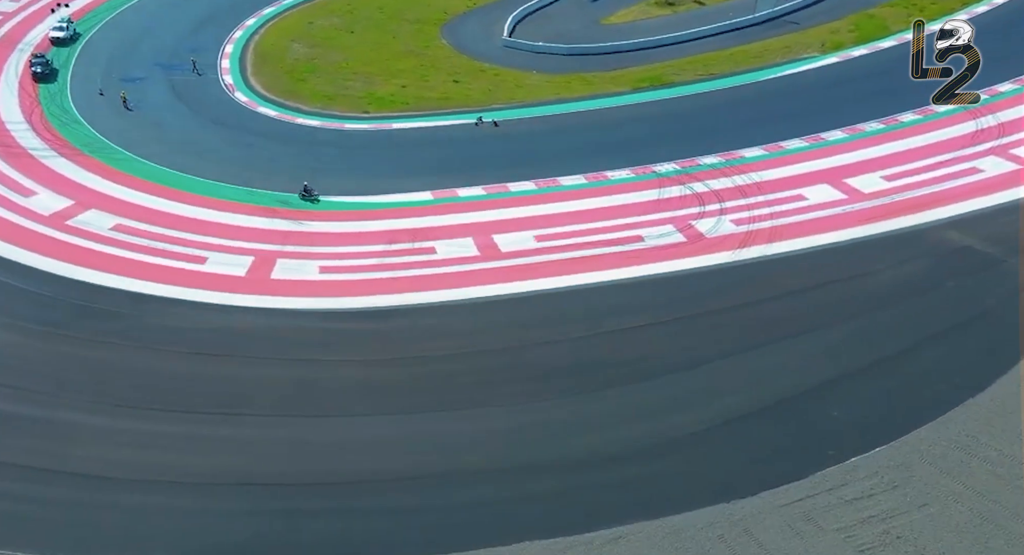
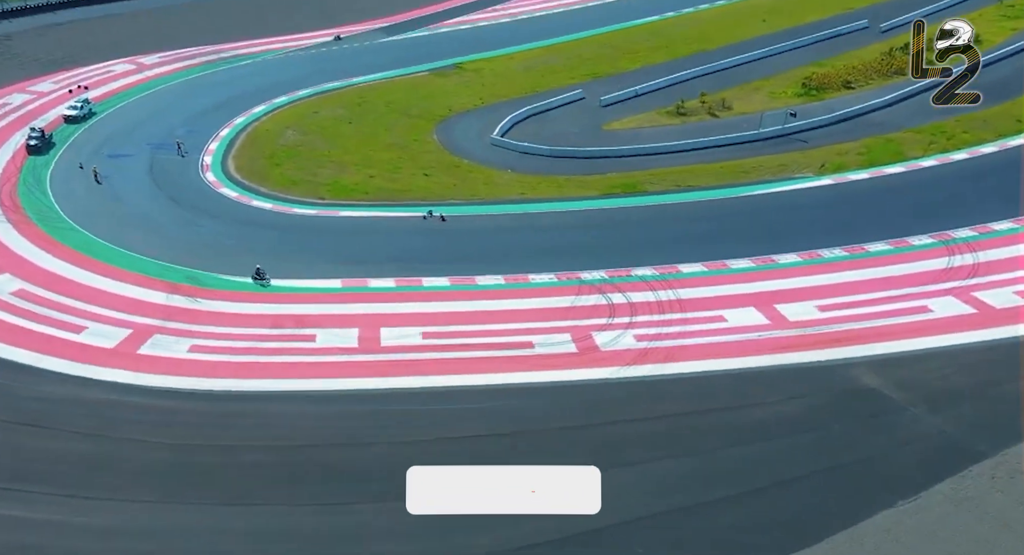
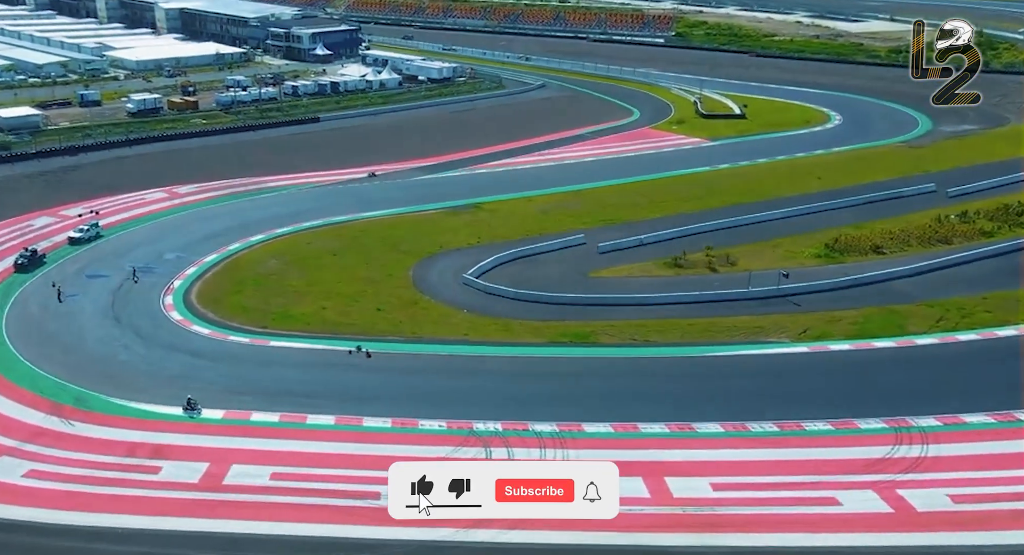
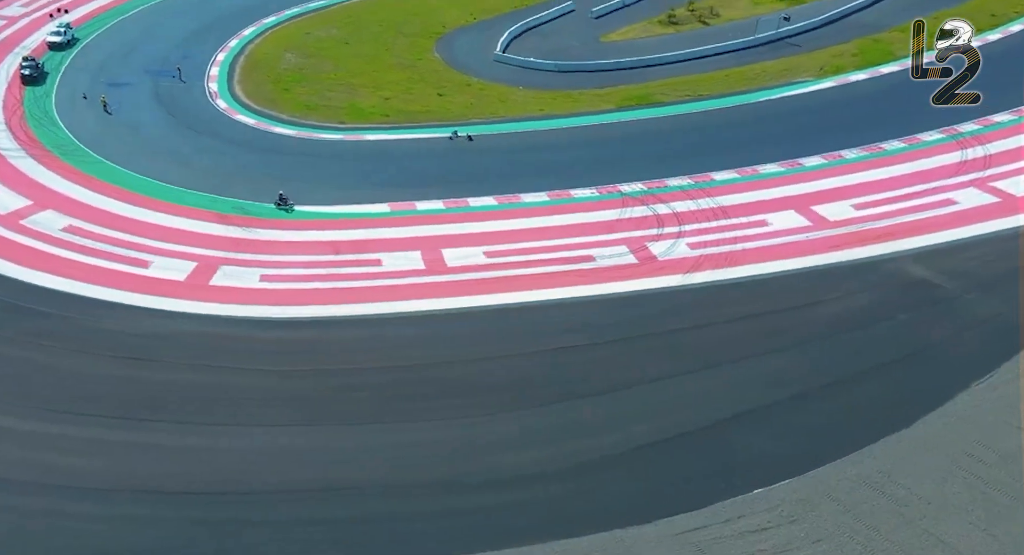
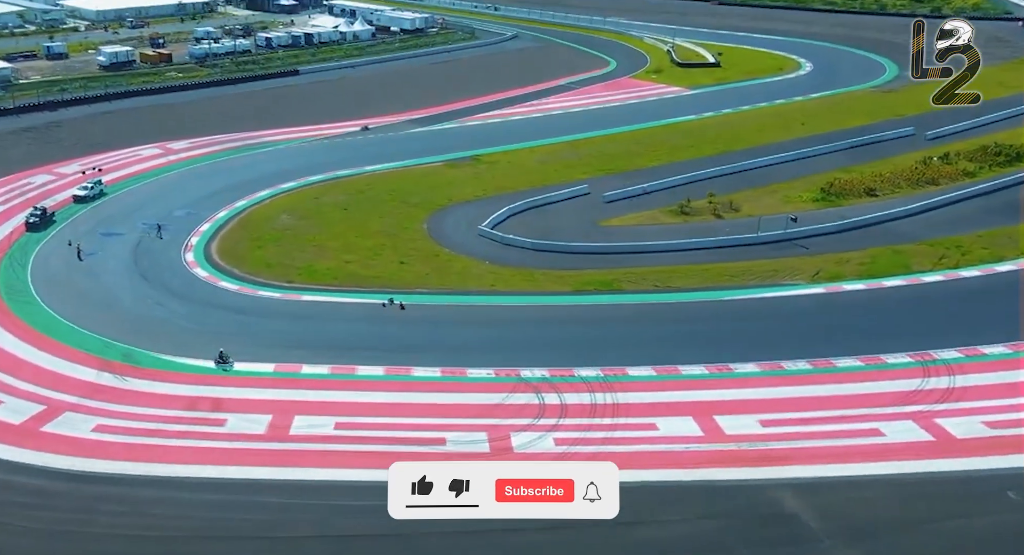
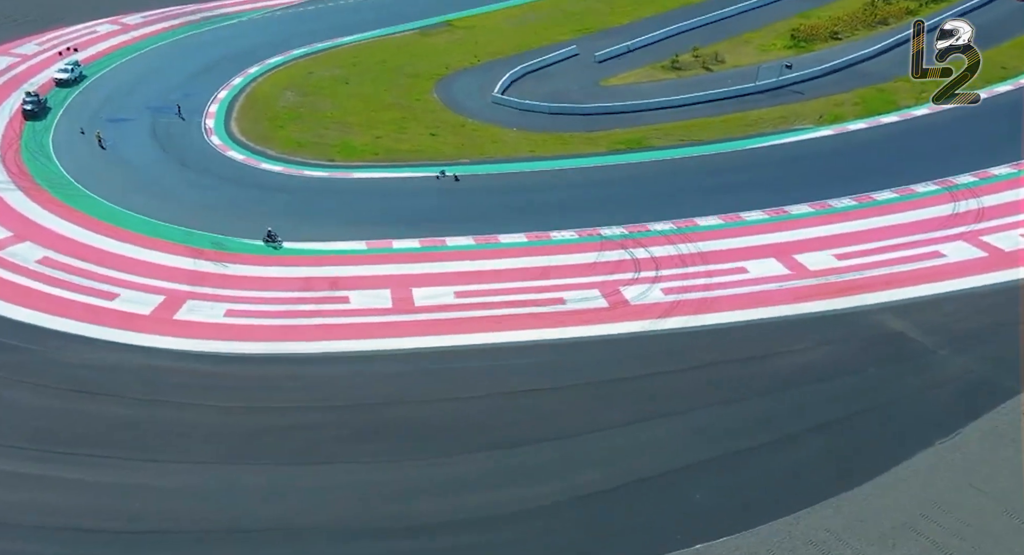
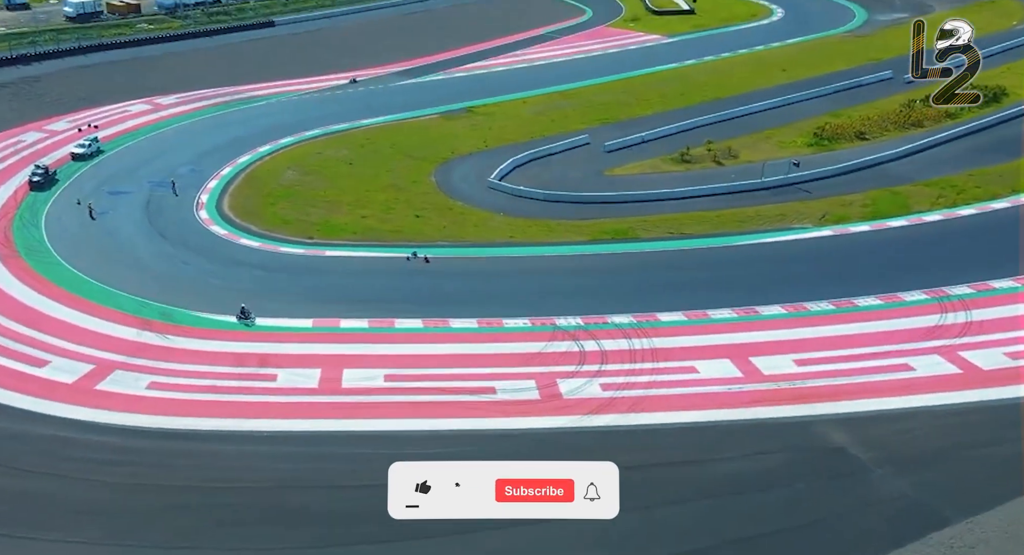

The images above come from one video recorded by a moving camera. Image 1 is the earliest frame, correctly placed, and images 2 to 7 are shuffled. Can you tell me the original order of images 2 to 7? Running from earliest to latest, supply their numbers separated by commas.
4, 6, 2, 7, 5, 3
